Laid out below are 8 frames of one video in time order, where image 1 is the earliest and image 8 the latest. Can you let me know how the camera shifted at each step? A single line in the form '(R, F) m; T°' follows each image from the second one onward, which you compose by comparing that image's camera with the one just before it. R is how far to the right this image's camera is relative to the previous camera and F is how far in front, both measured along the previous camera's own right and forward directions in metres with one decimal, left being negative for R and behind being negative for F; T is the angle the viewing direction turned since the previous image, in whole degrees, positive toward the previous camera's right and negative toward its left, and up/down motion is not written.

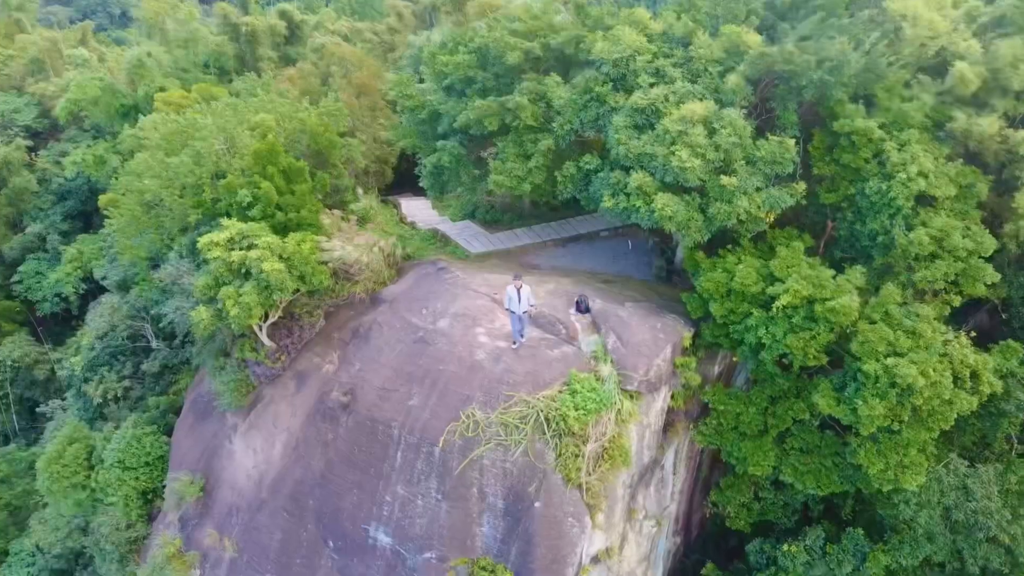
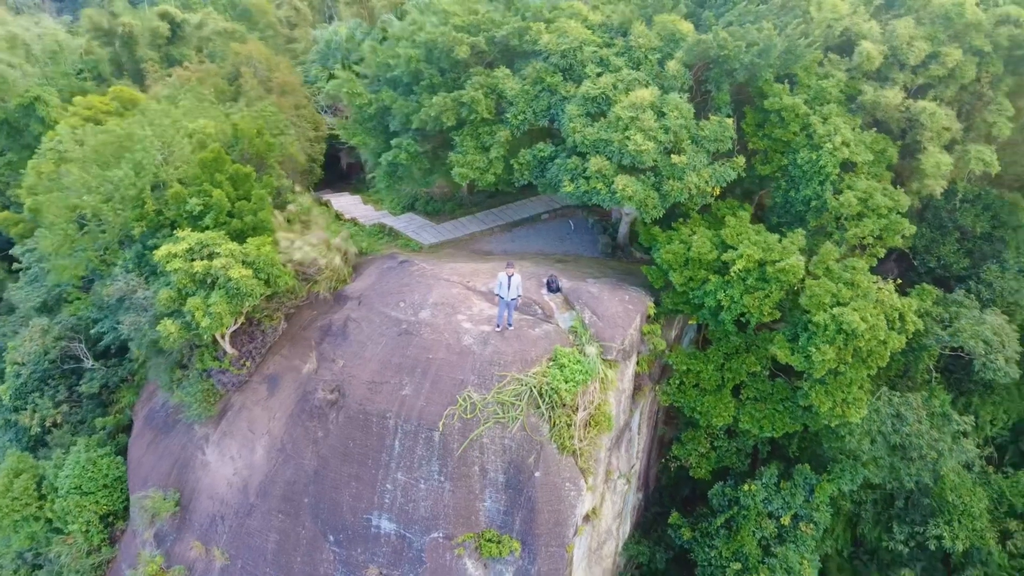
(-1.3, -0.5) m; +9°
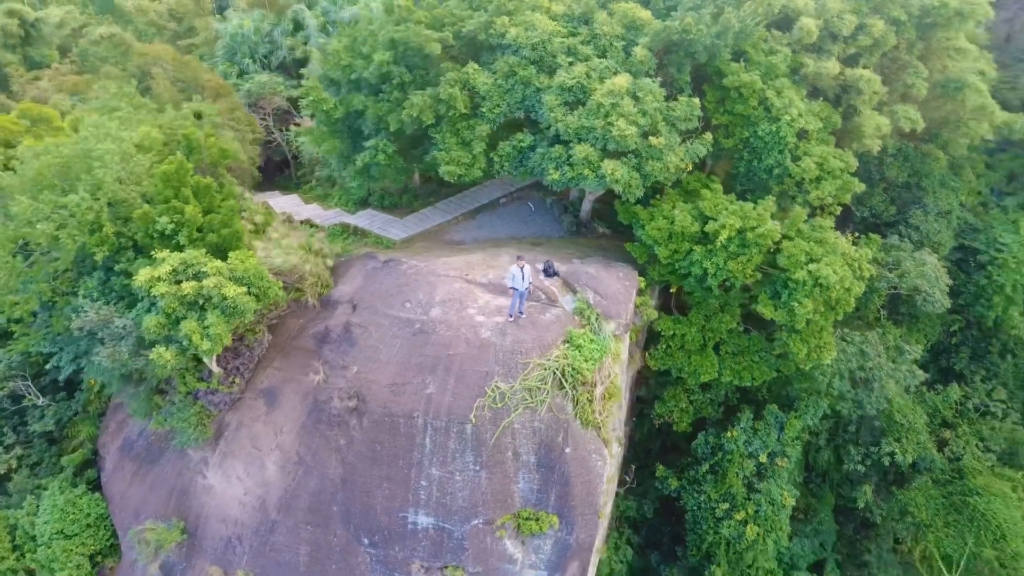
(-1.9, -0.2) m; +10°
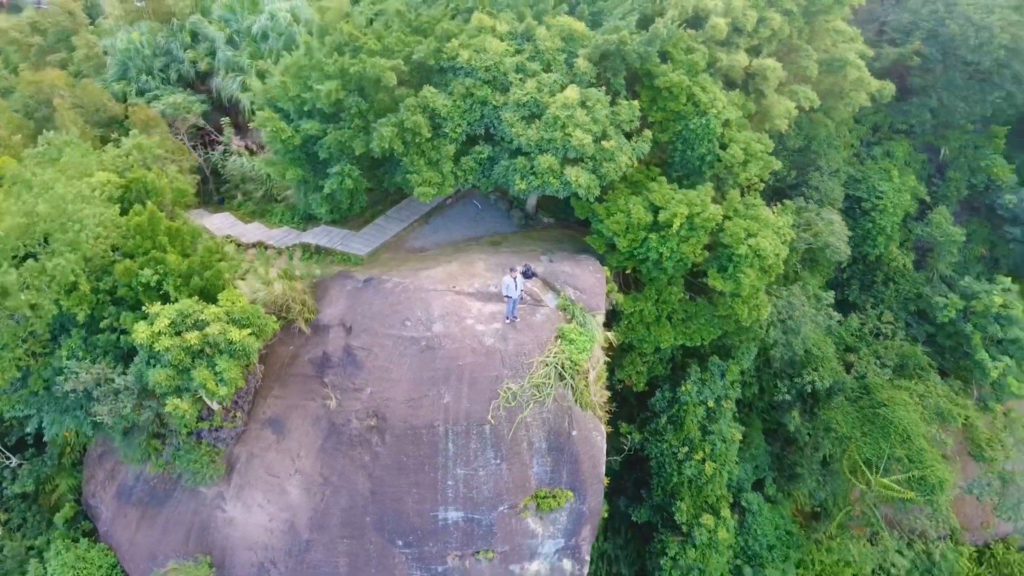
(-1.9, -0.9) m; +10°
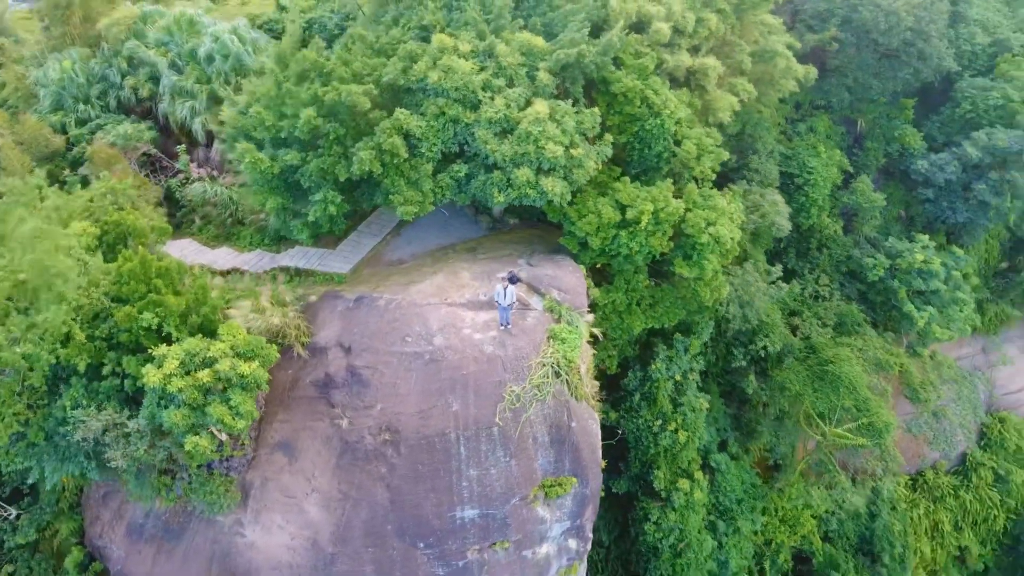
(-1.2, -0.7) m; +6°
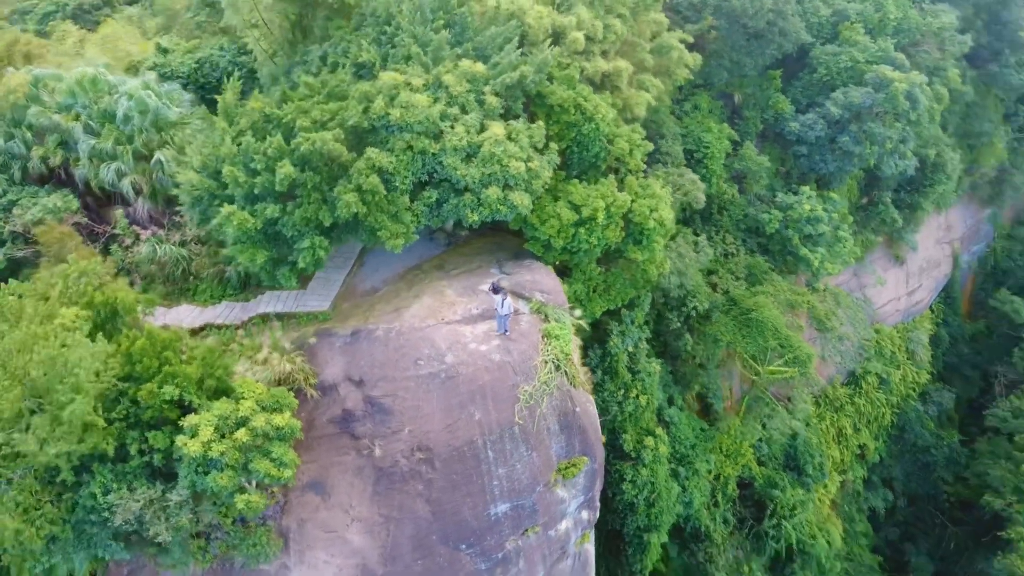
(-2.4, -0.9) m; +11°
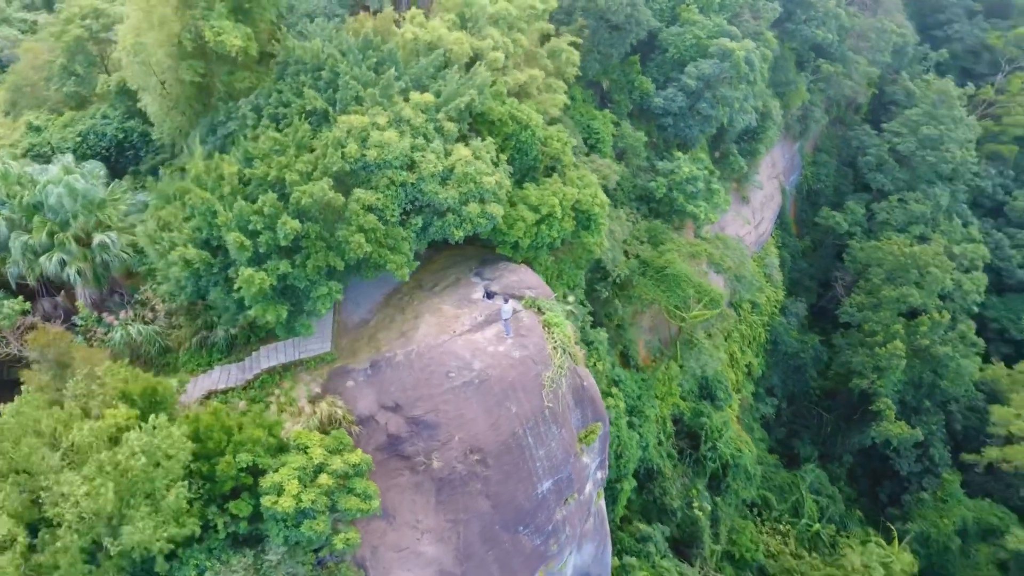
(-3.6, -1.0) m; +14°
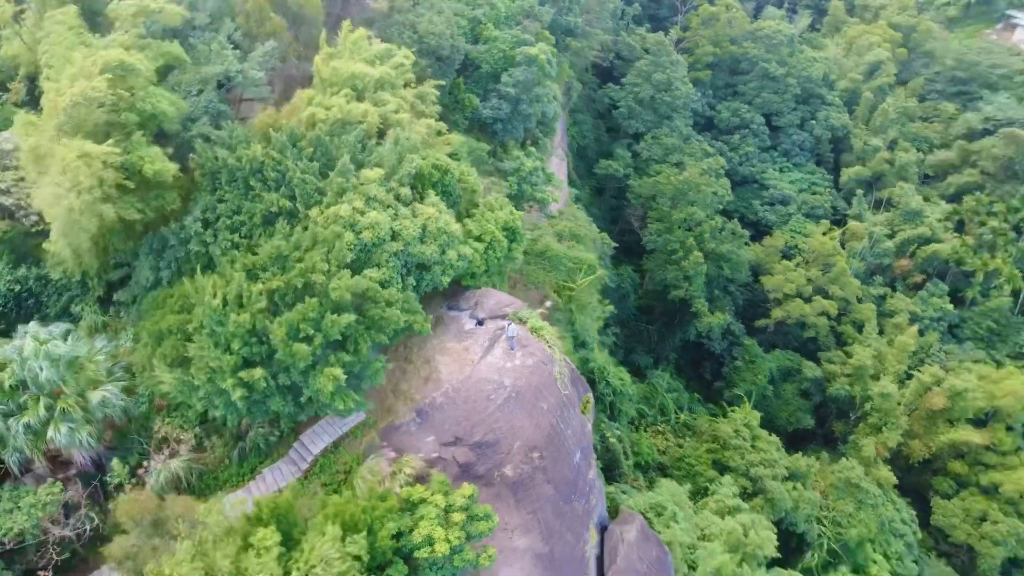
(-5.7, -1.7) m; +19°
